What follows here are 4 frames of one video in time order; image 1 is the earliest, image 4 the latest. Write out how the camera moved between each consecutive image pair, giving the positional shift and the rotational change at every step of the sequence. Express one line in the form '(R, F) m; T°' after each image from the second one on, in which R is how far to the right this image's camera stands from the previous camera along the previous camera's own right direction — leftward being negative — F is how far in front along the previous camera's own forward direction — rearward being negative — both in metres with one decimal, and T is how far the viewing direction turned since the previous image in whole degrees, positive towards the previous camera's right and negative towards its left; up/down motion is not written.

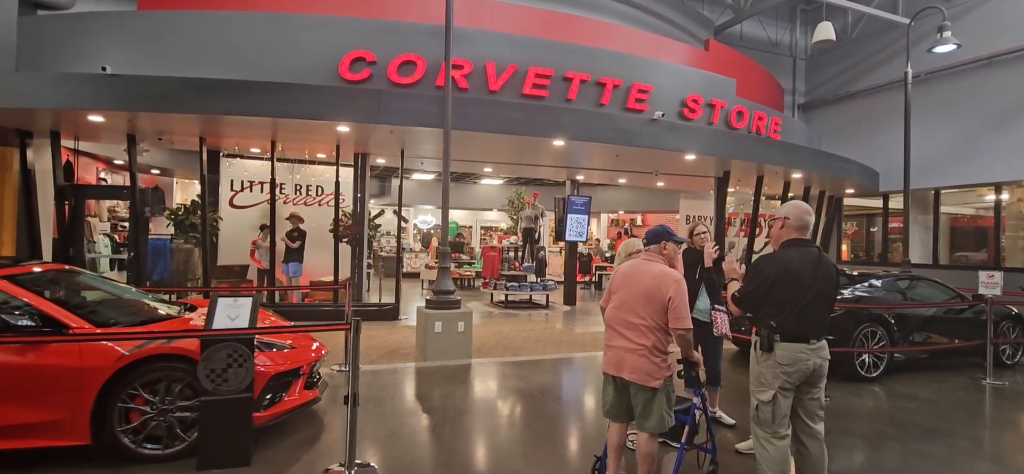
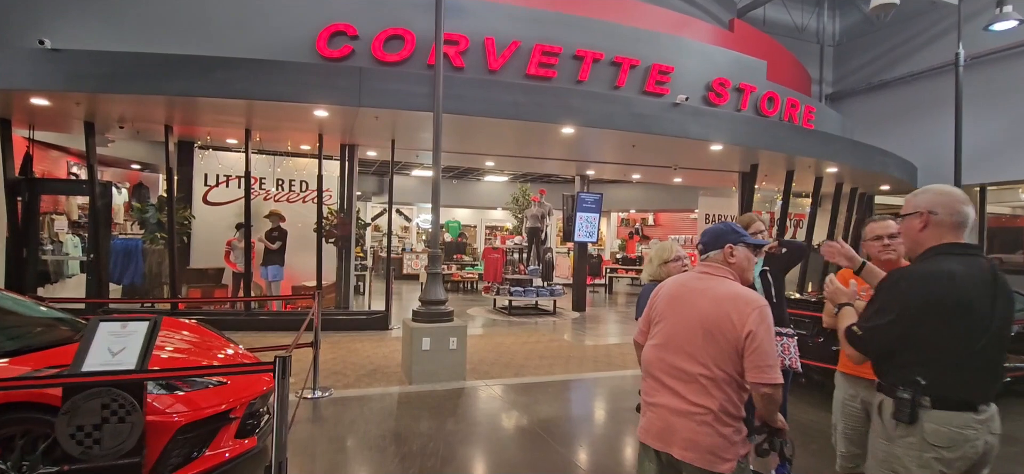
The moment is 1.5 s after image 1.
(+0.1, +1.0) m; -1°
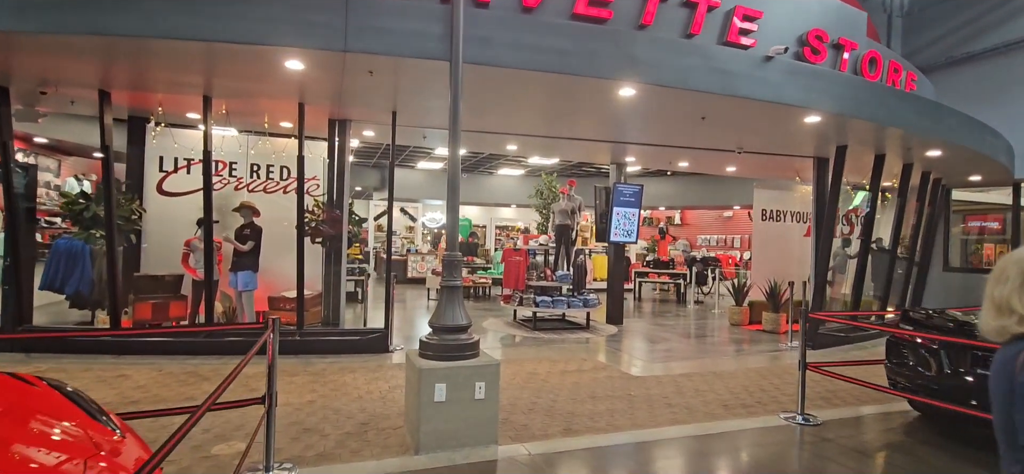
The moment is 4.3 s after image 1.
(-0.4, +1.8) m; -1°
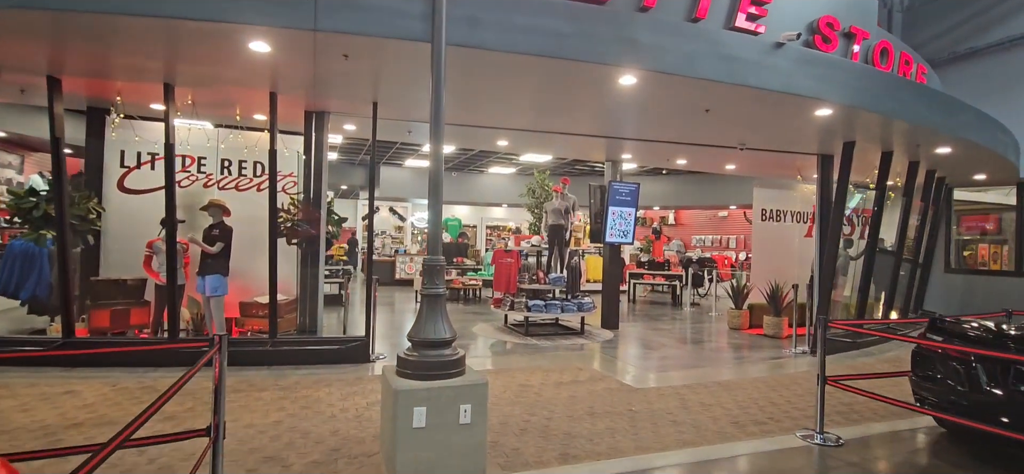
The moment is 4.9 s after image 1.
(0.0, +0.5) m; +1°
